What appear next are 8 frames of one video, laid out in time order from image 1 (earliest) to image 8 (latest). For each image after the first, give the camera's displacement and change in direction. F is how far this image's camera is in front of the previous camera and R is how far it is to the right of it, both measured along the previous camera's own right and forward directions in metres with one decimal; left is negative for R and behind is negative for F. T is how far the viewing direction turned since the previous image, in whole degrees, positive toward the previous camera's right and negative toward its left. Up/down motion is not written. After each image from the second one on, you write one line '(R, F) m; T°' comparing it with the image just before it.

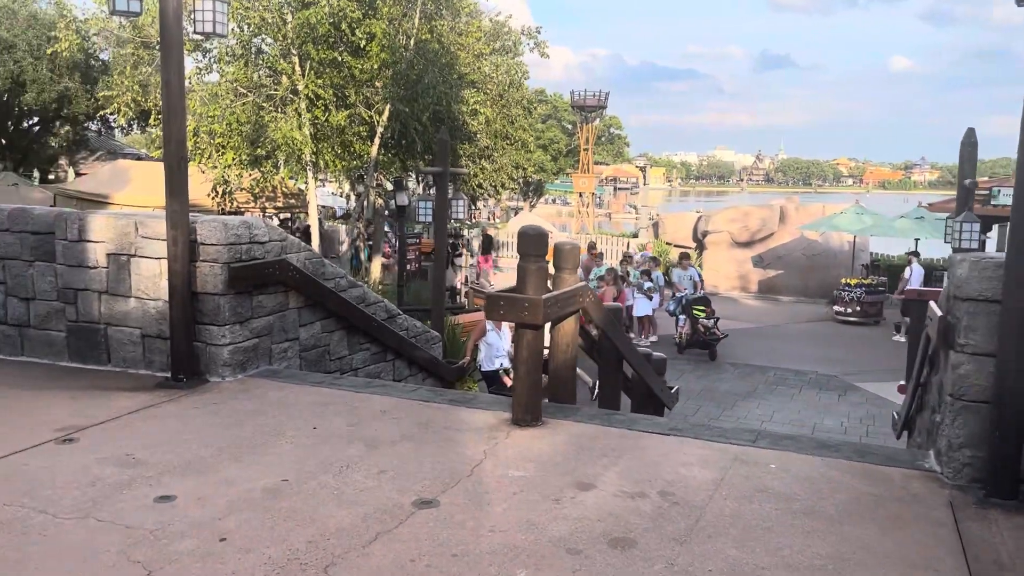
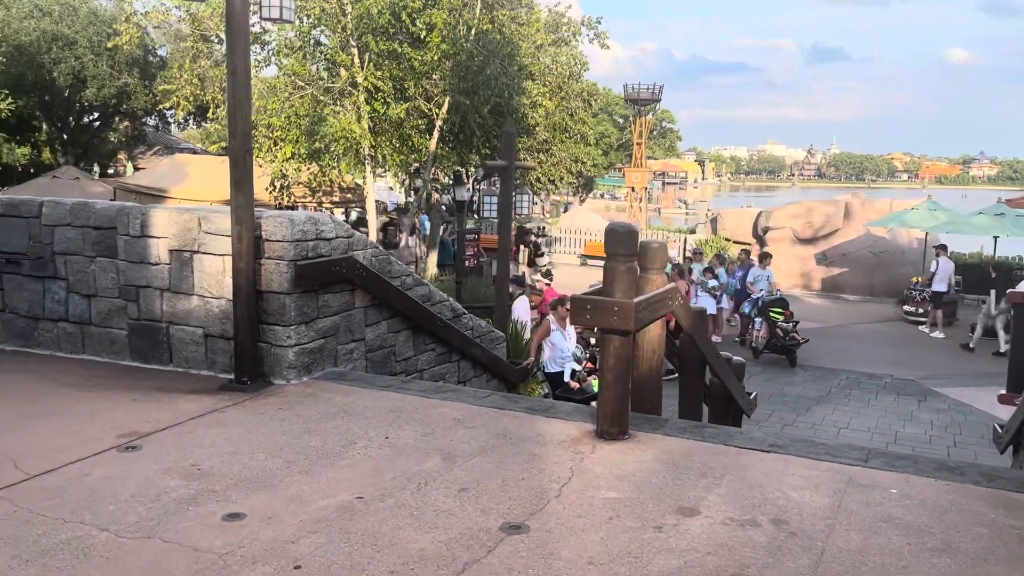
(-0.2, +0.3) m; -3°
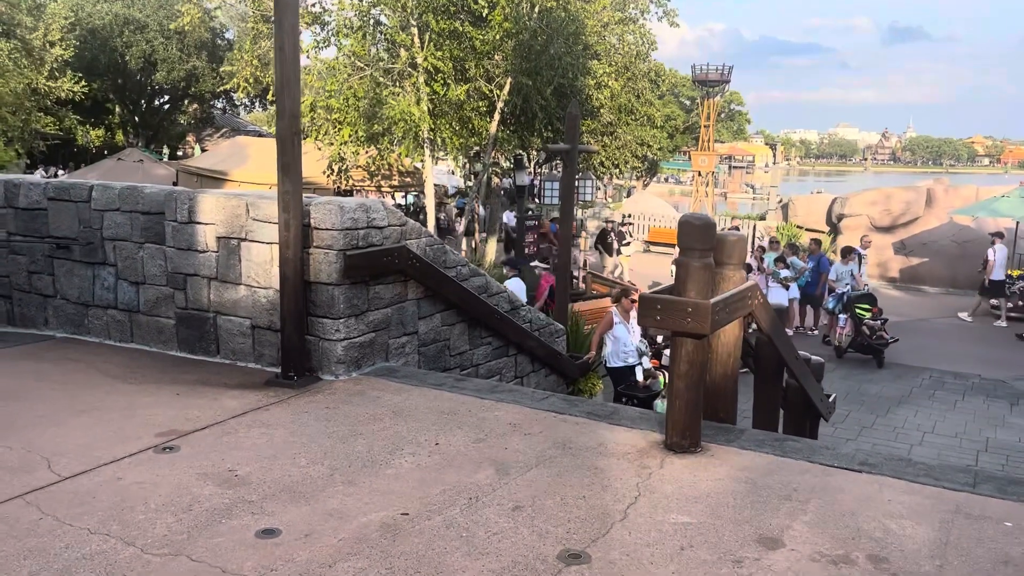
(0.0, +0.3) m; -4°
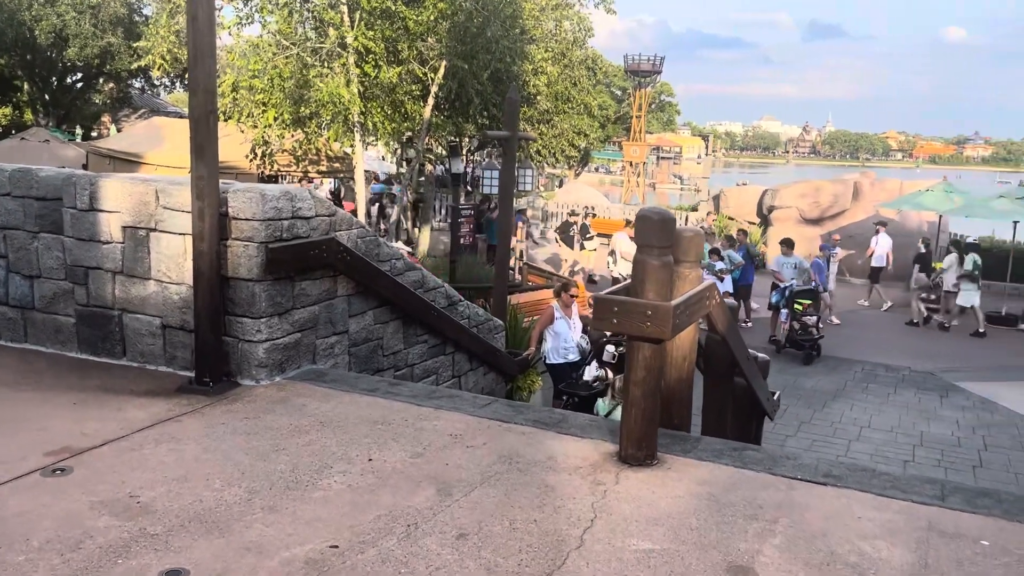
(0.0, +0.3) m; +5°
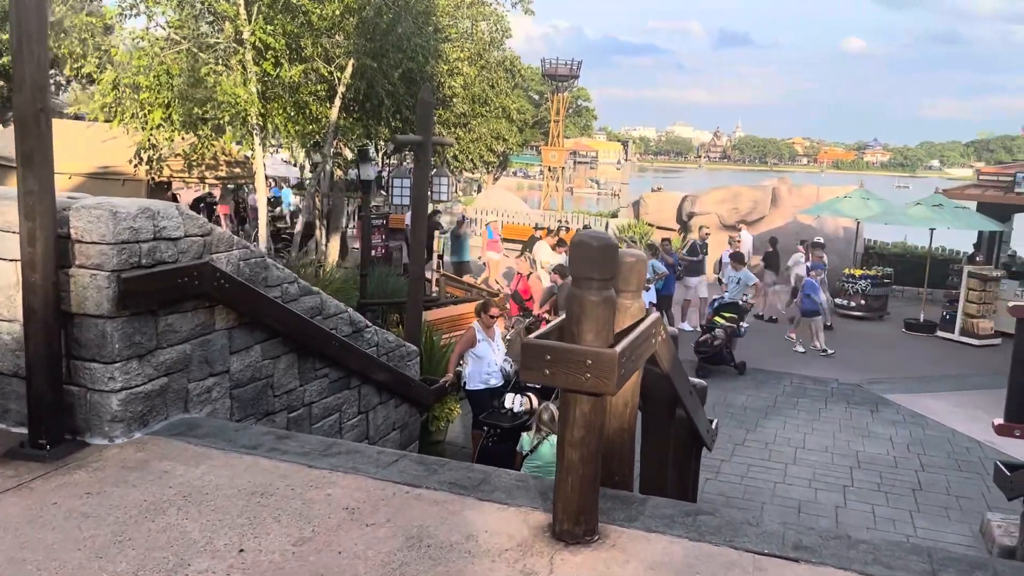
(0.0, +0.6) m; +5°
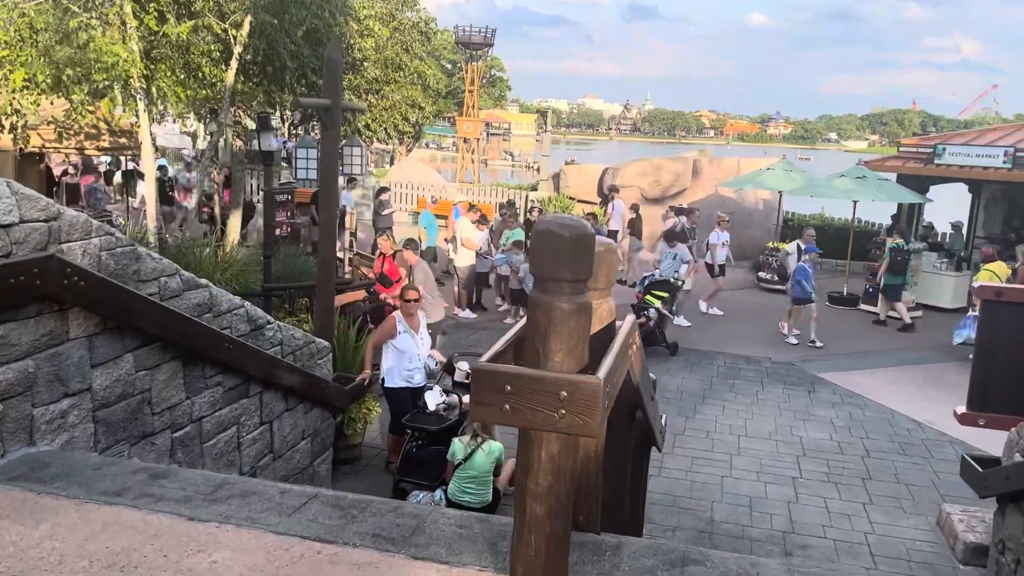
(-0.1, +0.7) m; +6°
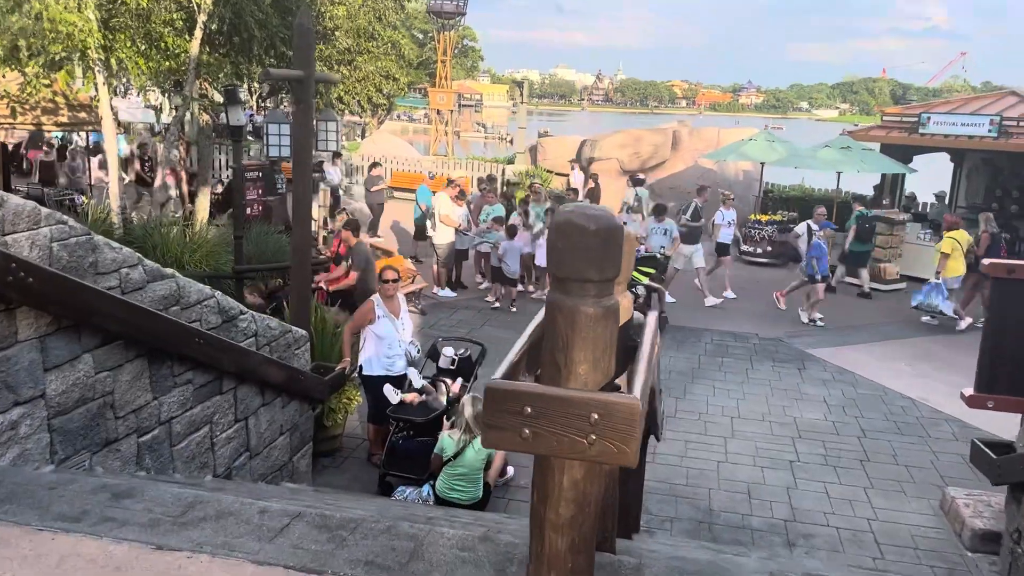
(-0.1, +0.3) m; +2°
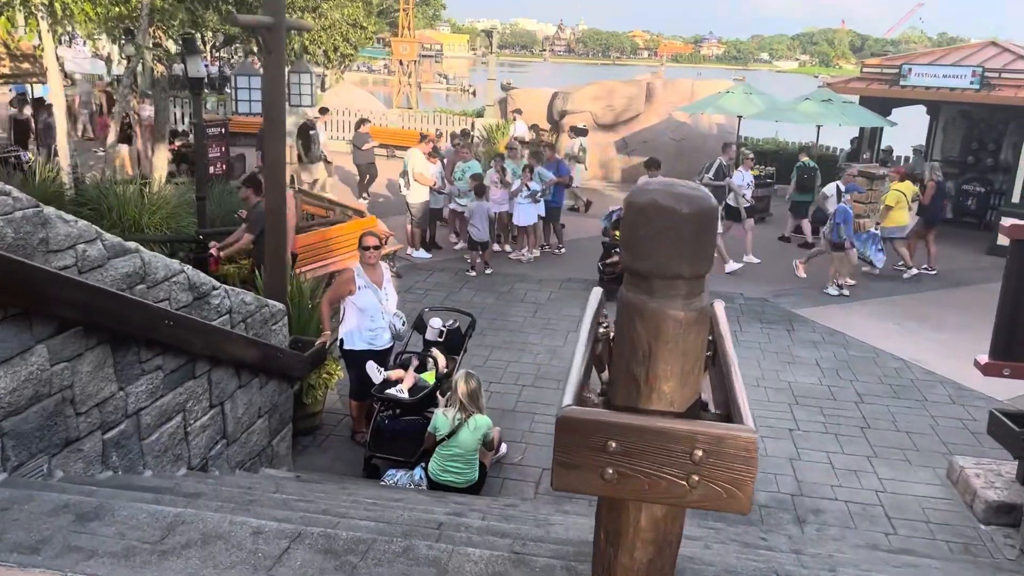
(-0.2, +0.4) m; +3°
